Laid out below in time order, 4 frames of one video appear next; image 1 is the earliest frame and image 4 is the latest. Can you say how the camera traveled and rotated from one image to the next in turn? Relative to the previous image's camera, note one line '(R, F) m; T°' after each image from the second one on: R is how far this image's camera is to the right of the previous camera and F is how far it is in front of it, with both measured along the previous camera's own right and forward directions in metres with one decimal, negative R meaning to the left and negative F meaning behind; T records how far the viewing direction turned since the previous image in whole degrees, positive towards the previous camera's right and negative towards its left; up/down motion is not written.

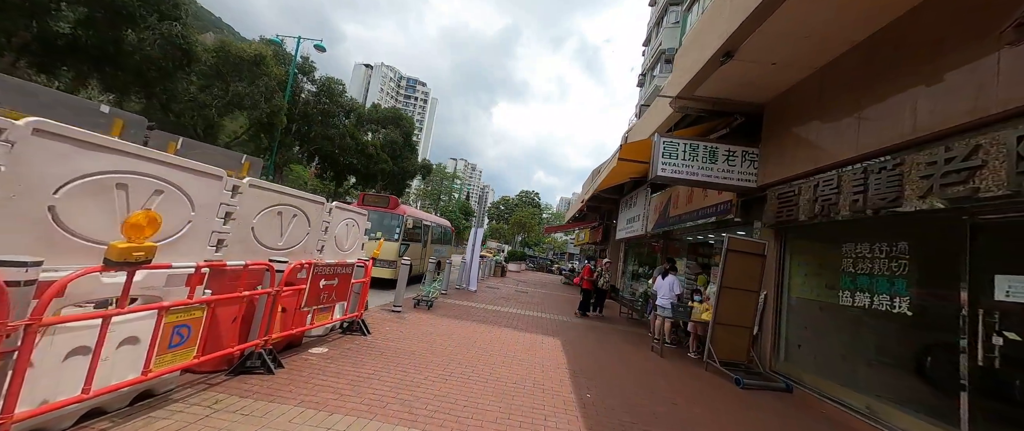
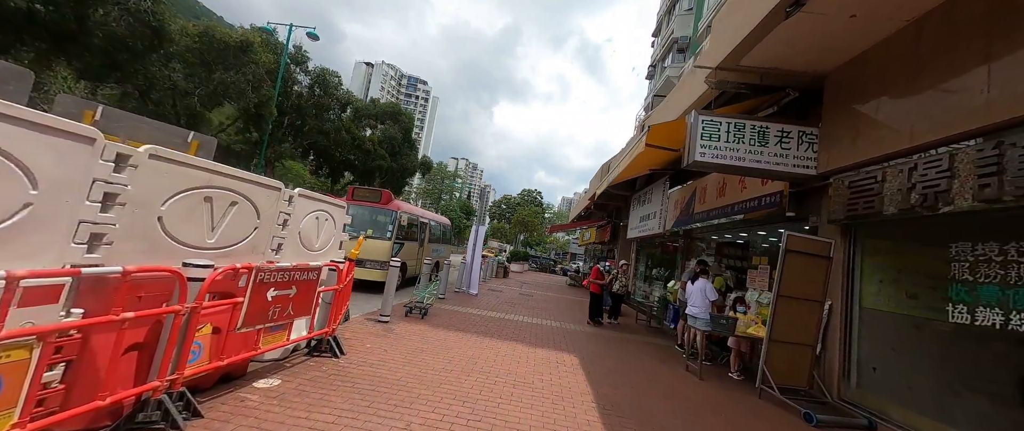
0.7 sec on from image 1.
(-0.1, +1.0) m; 0°
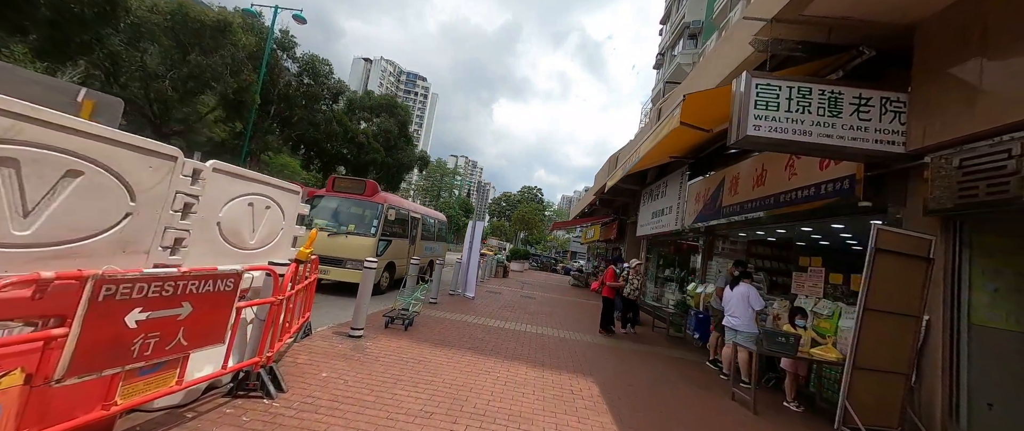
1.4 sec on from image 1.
(0.0, +1.1) m; 0°
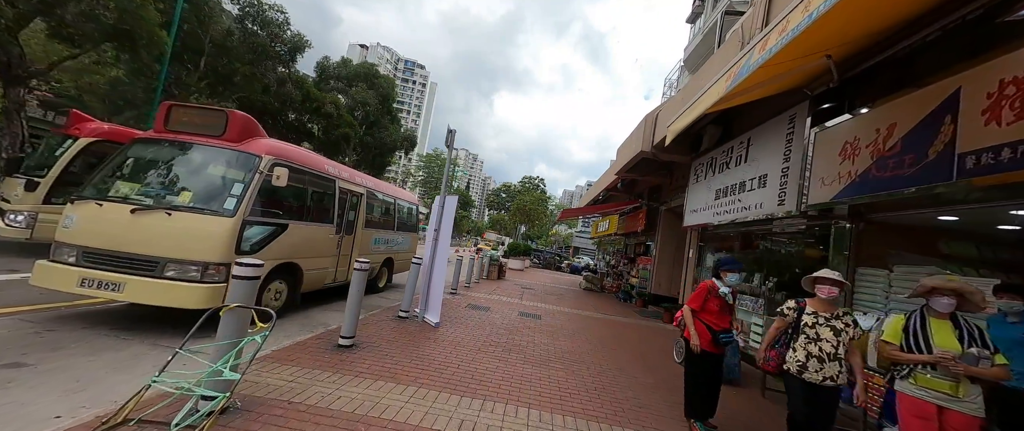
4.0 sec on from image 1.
(+0.1, +4.0) m; 0°
